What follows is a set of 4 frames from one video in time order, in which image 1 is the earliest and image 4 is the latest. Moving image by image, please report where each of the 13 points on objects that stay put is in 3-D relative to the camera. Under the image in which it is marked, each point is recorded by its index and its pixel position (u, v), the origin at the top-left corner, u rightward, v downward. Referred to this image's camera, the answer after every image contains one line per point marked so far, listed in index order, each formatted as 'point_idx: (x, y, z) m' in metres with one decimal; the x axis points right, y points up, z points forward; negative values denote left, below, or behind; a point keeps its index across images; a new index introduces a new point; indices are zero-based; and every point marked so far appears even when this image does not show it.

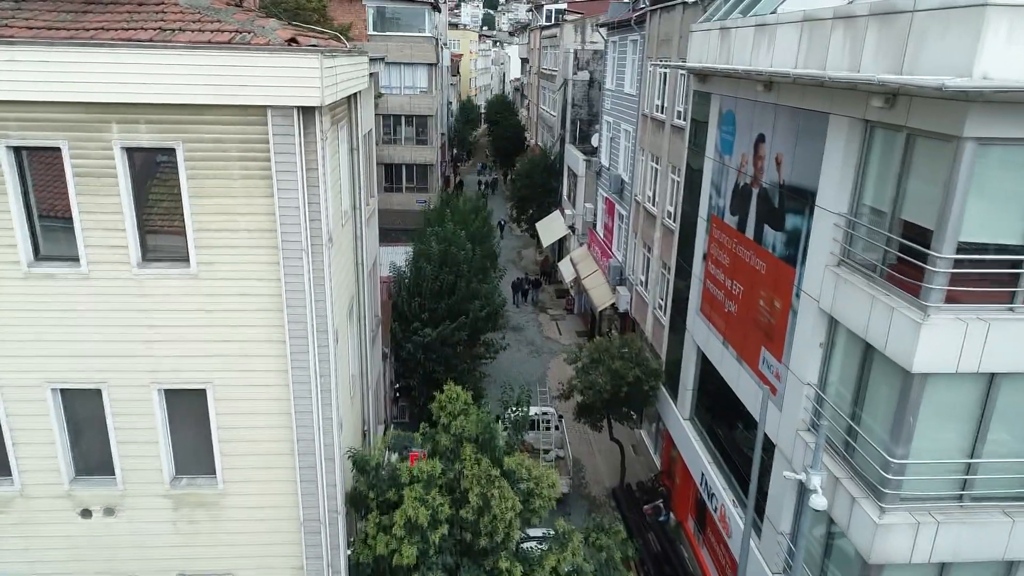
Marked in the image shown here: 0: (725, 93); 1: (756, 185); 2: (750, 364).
0: (+2.5, +2.3, +14.4) m
1: (+2.5, +1.1, +12.8) m
2: (+2.5, -0.8, +12.9) m
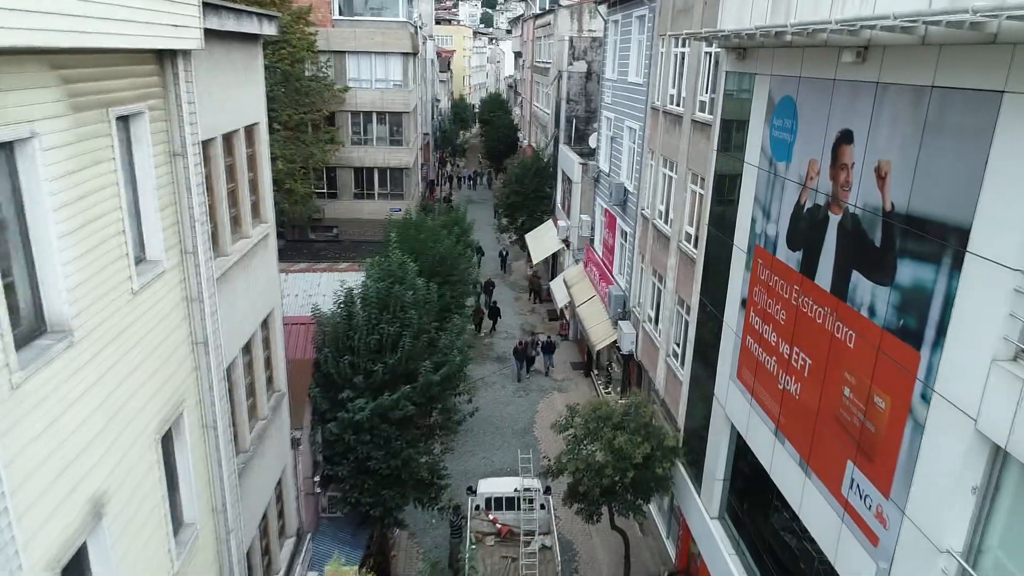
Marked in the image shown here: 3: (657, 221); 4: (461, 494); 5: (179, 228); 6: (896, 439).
0: (+2.1, +1.7, +10.0) m
1: (+2.2, +0.5, +8.4) m
2: (+2.1, -1.3, +8.5) m
3: (+1.9, +0.9, +16.6) m
4: (-0.7, -2.8, +17.1) m
5: (-1.8, +0.3, +6.6) m
6: (+2.2, -0.9, +7.1) m
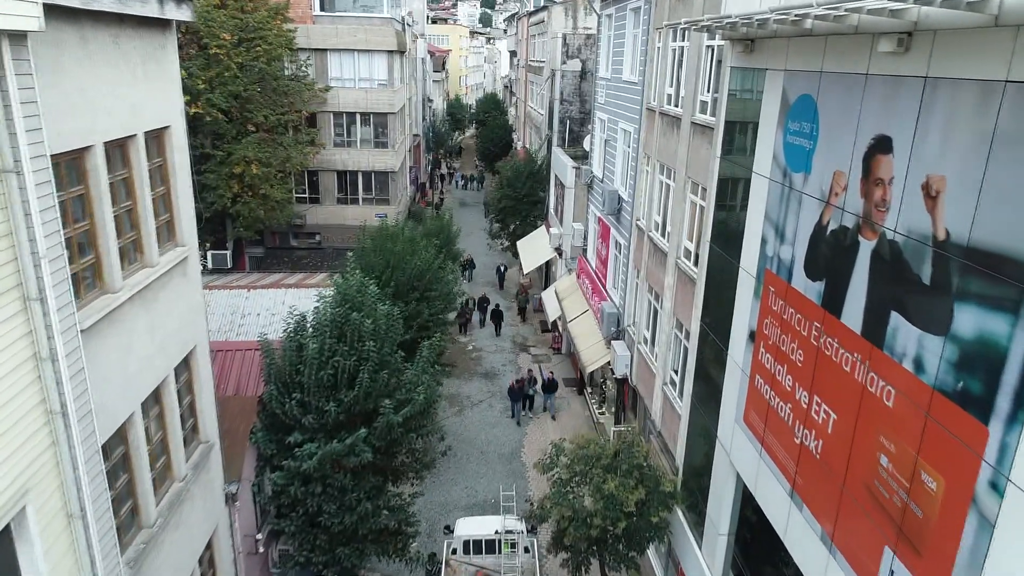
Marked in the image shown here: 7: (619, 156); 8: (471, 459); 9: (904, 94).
0: (+1.9, +1.5, +8.4) m
1: (+2.0, +0.3, +6.8) m
2: (+1.9, -1.6, +6.9) m
3: (+1.7, +0.7, +15.0) m
4: (-0.9, -3.1, +15.6) m
5: (-2.0, +0.1, +5.0) m
6: (+2.0, -1.1, +5.5) m
7: (+1.6, +2.0, +18.8) m
8: (-0.6, -2.6, +18.9) m
9: (+2.0, +1.0, +6.3) m
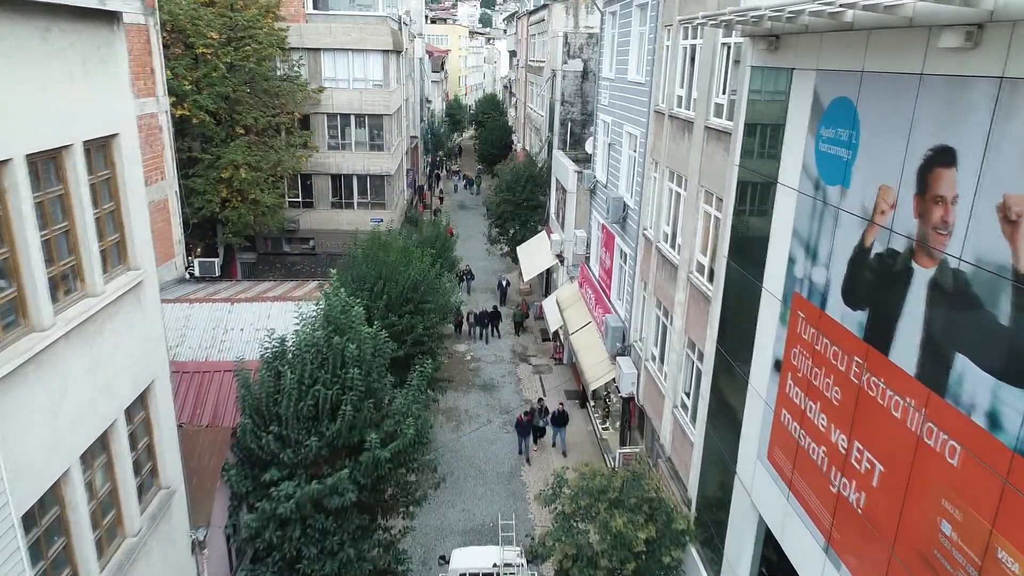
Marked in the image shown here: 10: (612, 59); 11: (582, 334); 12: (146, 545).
0: (+1.9, +1.3, +7.4) m
1: (+1.9, +0.1, +5.9) m
2: (+1.9, -1.7, +5.9) m
3: (+1.7, +0.5, +14.1) m
4: (-0.9, -3.2, +14.6) m
5: (-2.0, -0.1, +4.0) m
6: (+2.0, -1.3, +4.6) m
7: (+1.6, +1.8, +17.8) m
8: (-0.7, -2.8, +17.9) m
9: (+2.0, +0.8, +5.3) m
10: (+1.5, +3.6, +19.3) m
11: (+1.1, -0.7, +19.9) m
12: (-2.2, -1.5, +7.3) m
